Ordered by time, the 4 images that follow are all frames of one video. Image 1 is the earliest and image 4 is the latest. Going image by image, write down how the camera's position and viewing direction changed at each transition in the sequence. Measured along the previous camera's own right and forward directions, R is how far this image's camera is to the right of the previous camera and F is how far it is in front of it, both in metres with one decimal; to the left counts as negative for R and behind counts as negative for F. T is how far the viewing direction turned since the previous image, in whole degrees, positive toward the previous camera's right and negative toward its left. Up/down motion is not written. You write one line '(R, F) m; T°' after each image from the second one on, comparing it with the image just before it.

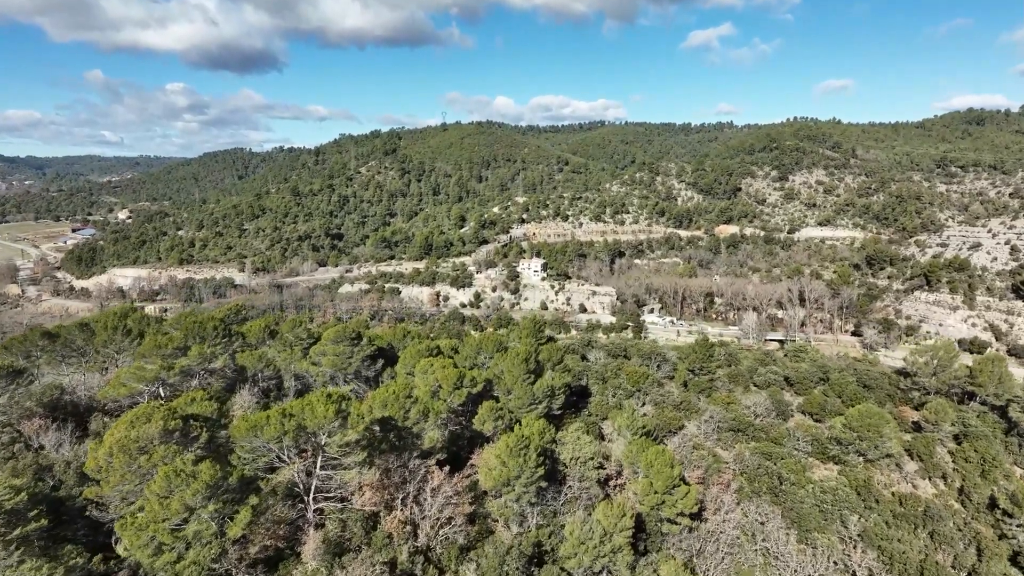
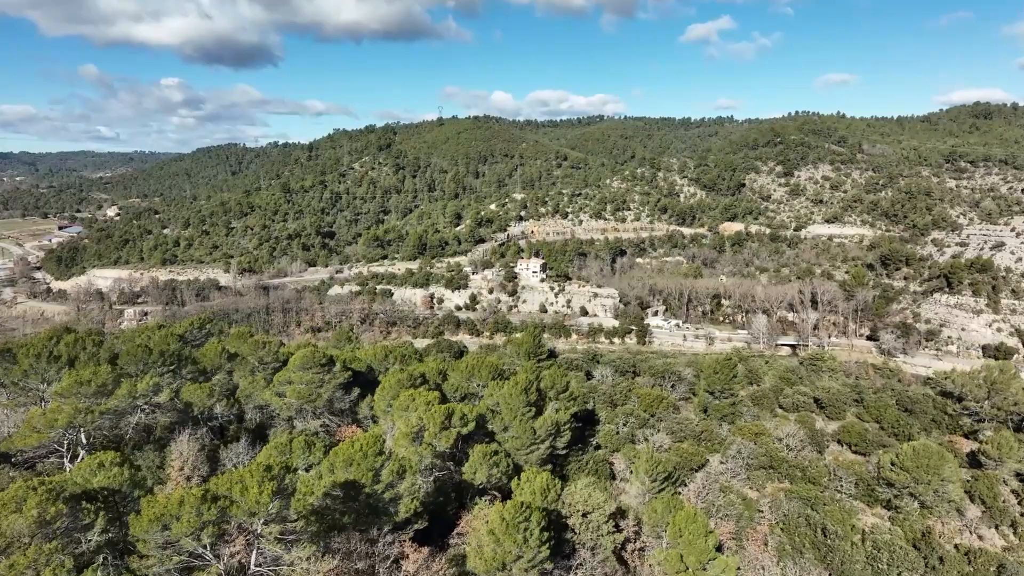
(0.0, +3.0) m; 0°
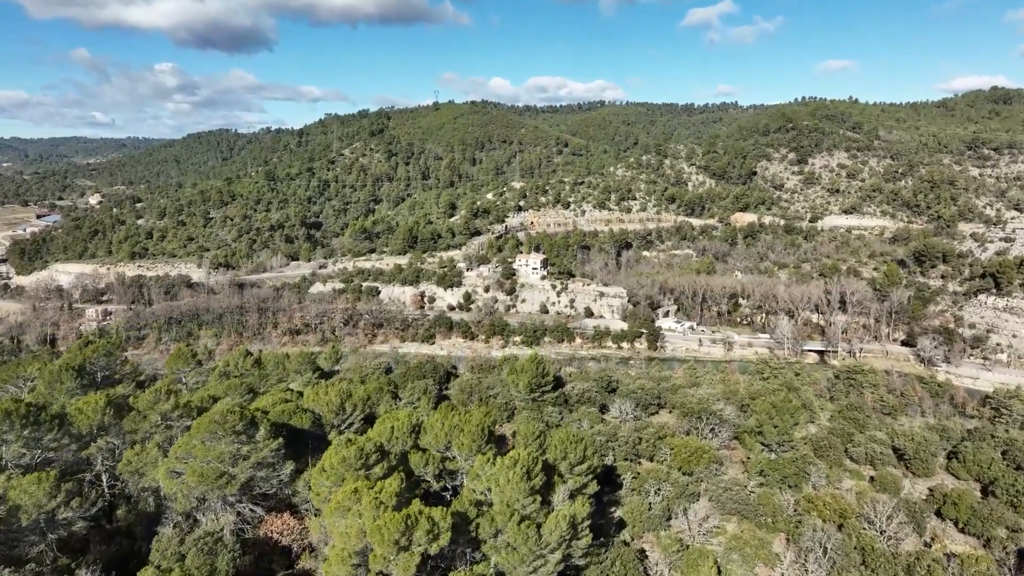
(0.0, +5.5) m; 0°
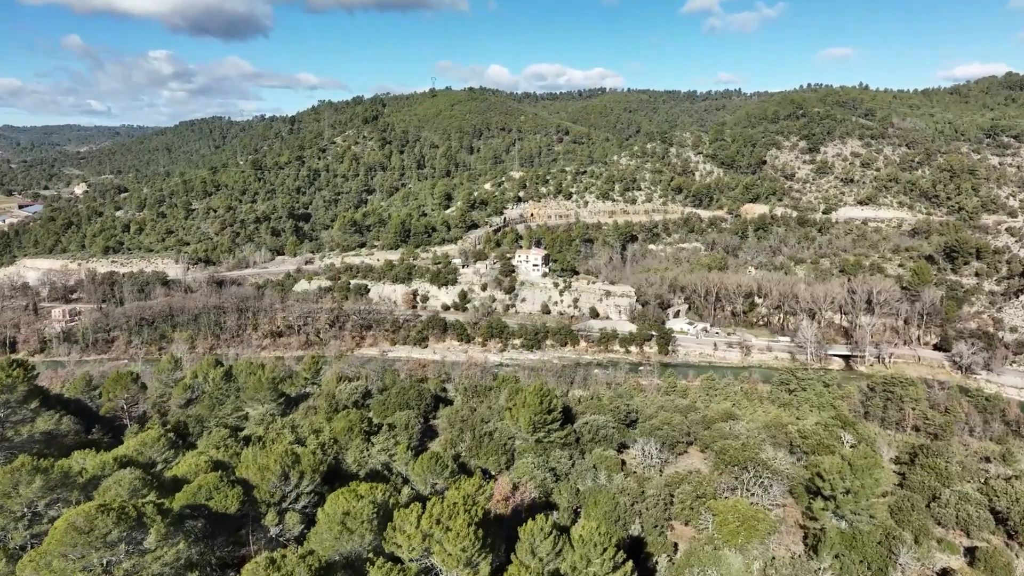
(0.0, +4.1) m; 0°
